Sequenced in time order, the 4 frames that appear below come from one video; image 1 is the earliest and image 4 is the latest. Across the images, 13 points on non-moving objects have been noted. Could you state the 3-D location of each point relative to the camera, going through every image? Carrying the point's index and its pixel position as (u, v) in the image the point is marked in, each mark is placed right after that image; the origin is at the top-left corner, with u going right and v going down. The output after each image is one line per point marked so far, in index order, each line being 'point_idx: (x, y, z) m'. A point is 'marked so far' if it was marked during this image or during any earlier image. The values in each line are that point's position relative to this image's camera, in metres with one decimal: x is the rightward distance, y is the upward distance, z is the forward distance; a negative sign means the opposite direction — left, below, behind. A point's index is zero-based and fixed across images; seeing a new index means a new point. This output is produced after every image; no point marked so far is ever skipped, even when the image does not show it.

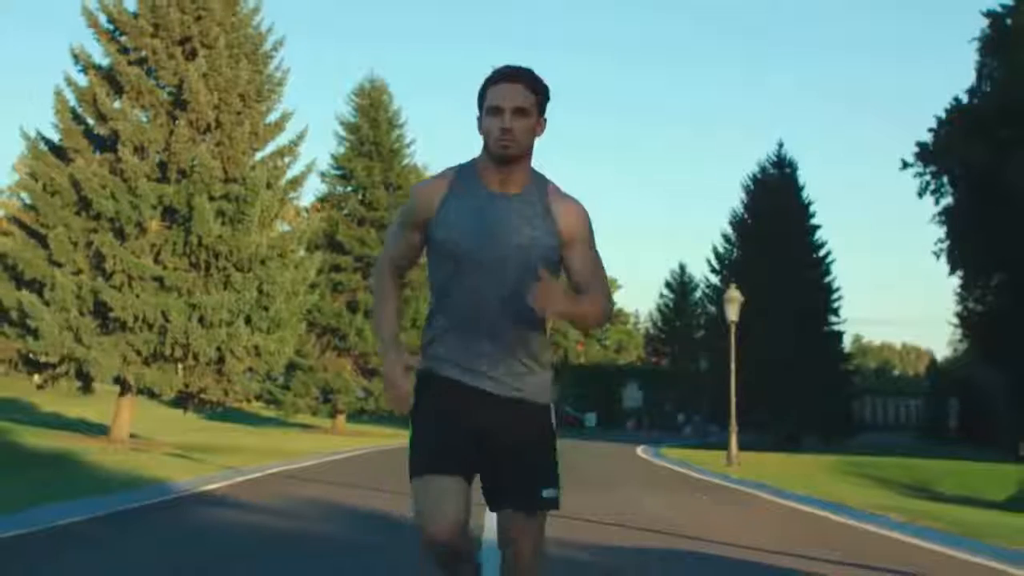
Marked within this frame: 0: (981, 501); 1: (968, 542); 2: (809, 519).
0: (+6.3, -2.9, +19.9) m
1: (+4.0, -2.2, +13.1) m
2: (+3.2, -2.4, +15.8) m
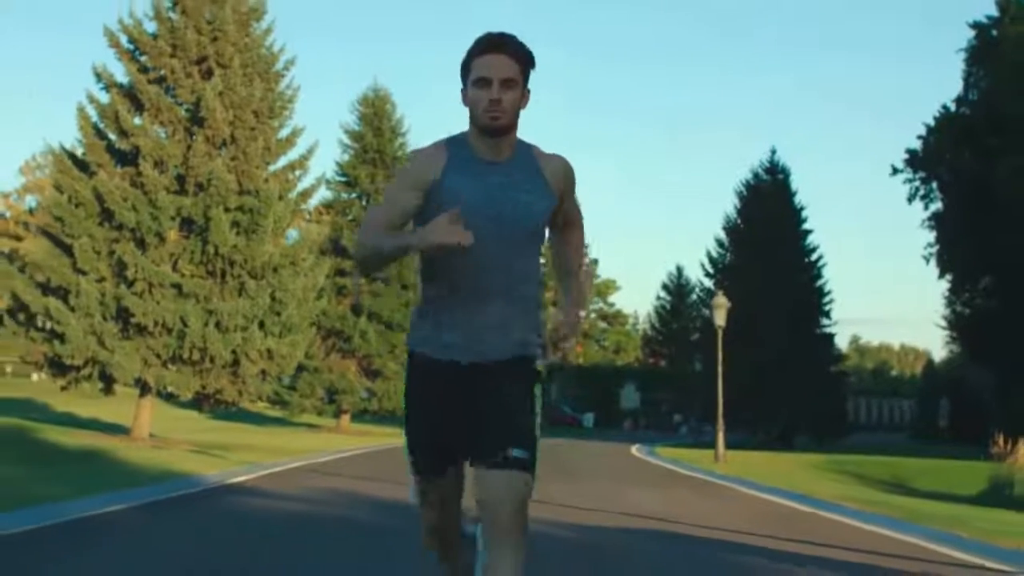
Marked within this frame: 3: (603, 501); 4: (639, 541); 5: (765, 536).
0: (+6.3, -3.0, +21.1) m
1: (+4.0, -2.3, +14.2) m
2: (+3.2, -2.5, +17.0) m
3: (+1.1, -2.5, +17.7) m
4: (+1.1, -2.1, +12.5) m
5: (+2.3, -2.2, +13.3) m
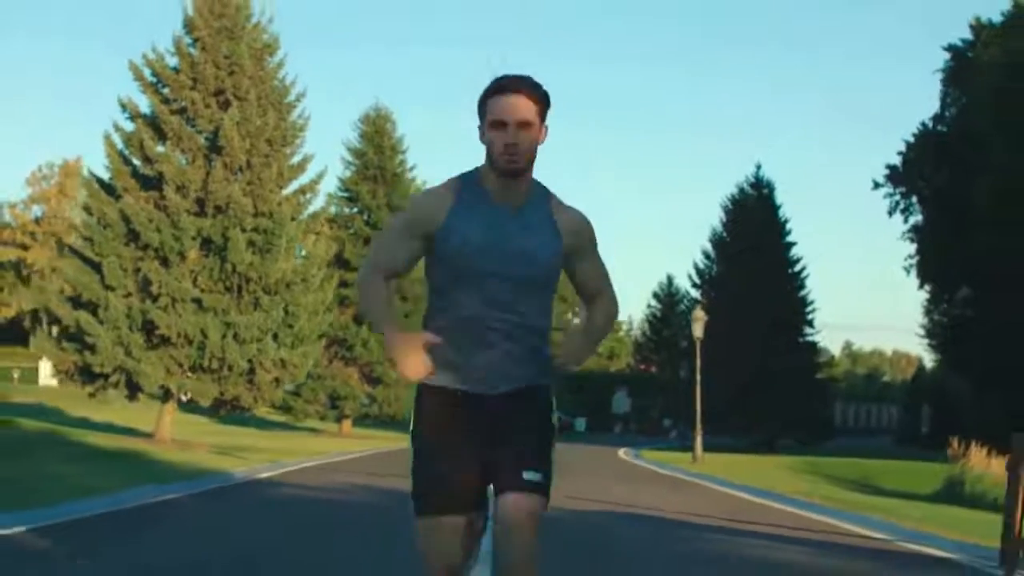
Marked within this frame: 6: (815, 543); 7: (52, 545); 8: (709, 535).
0: (+6.2, -3.2, +22.9) m
1: (+3.9, -2.5, +16.1) m
2: (+3.1, -2.8, +18.9) m
3: (+1.0, -2.8, +19.6) m
4: (+1.1, -2.3, +14.4) m
5: (+2.3, -2.4, +15.2) m
6: (+2.7, -2.3, +13.1) m
7: (-3.9, -2.2, +12.4) m
8: (+1.7, -2.3, +13.6) m
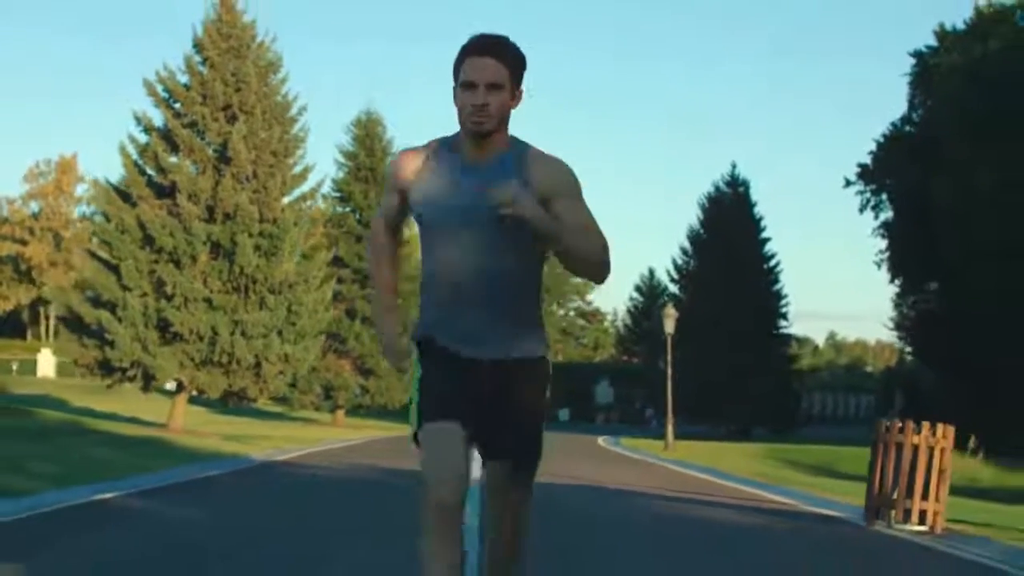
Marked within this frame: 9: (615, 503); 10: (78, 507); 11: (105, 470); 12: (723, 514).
0: (+5.9, -3.2, +25.0) m
1: (+3.7, -2.6, +18.2) m
2: (+2.9, -2.8, +20.9) m
3: (+0.8, -2.8, +21.6) m
4: (+0.9, -2.4, +16.4) m
5: (+2.1, -2.5, +17.2) m
6: (+2.5, -2.3, +15.2) m
7: (-4.1, -2.3, +14.4) m
8: (+1.6, -2.3, +15.7) m
9: (+1.1, -2.3, +15.5) m
10: (-4.4, -2.3, +15.2) m
11: (-5.1, -2.2, +18.0) m
12: (+2.1, -2.3, +14.8) m
